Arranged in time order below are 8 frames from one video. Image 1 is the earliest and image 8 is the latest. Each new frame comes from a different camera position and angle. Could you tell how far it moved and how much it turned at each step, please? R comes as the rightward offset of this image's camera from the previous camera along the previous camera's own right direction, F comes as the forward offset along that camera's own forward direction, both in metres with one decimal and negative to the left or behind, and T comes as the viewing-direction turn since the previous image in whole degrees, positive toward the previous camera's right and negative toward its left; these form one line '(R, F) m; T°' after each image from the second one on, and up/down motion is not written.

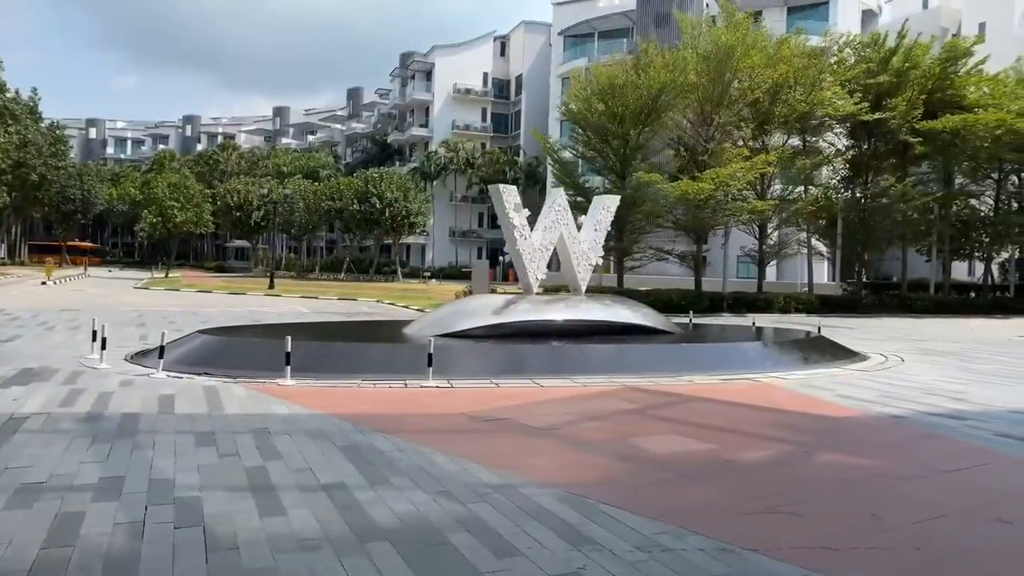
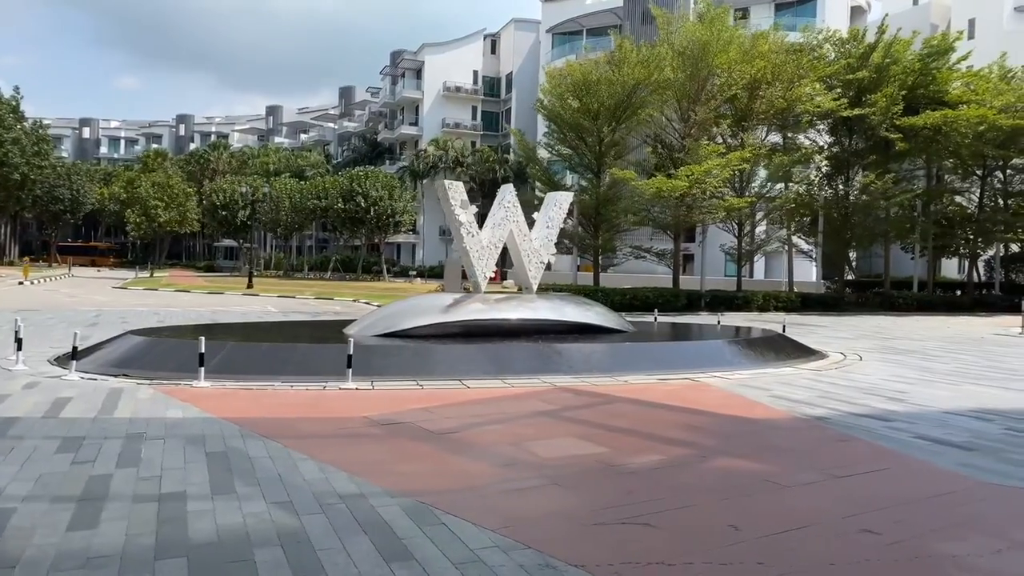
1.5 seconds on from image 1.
(+1.1, +0.3) m; 0°
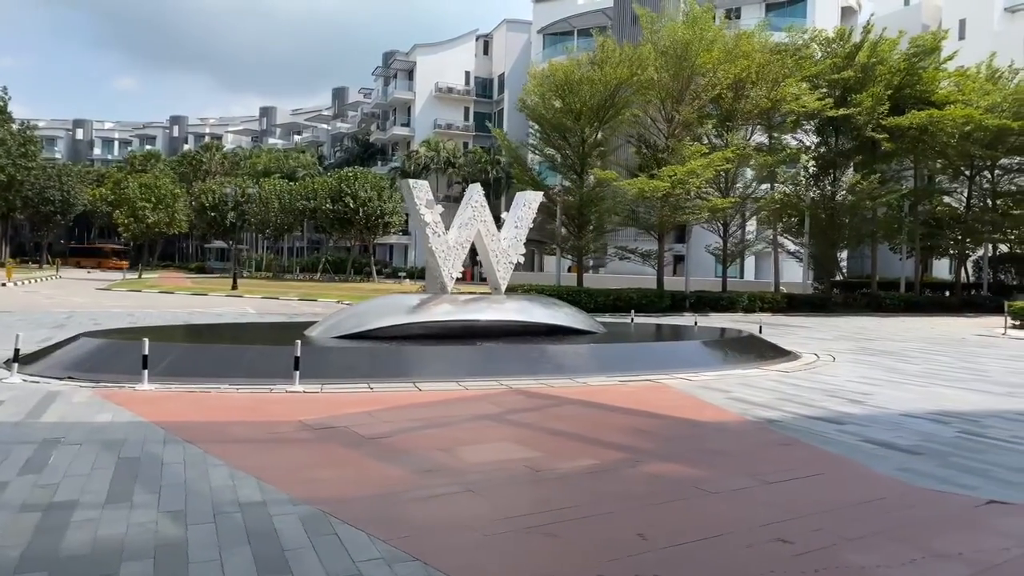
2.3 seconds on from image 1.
(+0.6, +0.2) m; 0°
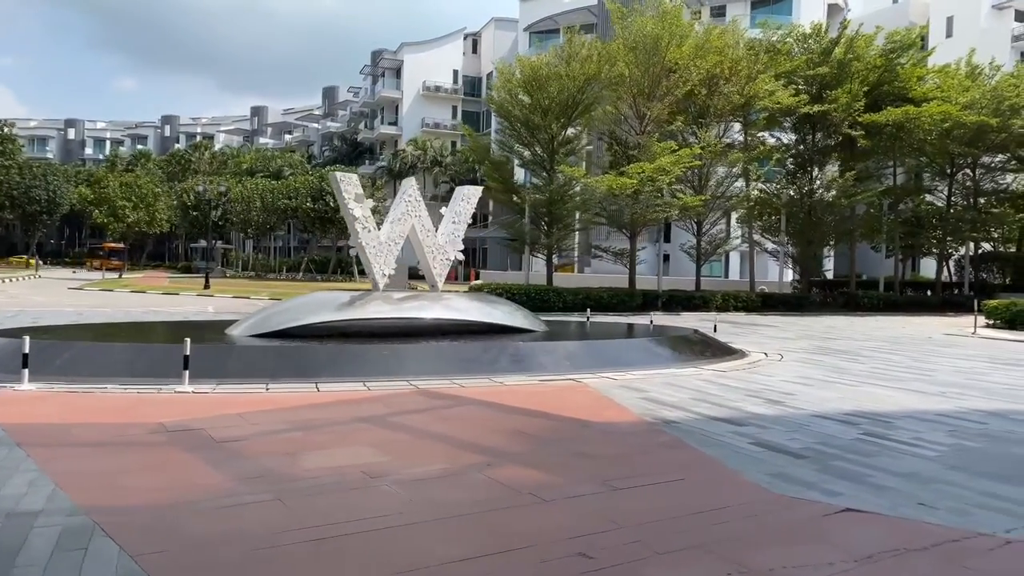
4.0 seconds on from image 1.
(+1.3, +0.4) m; 0°
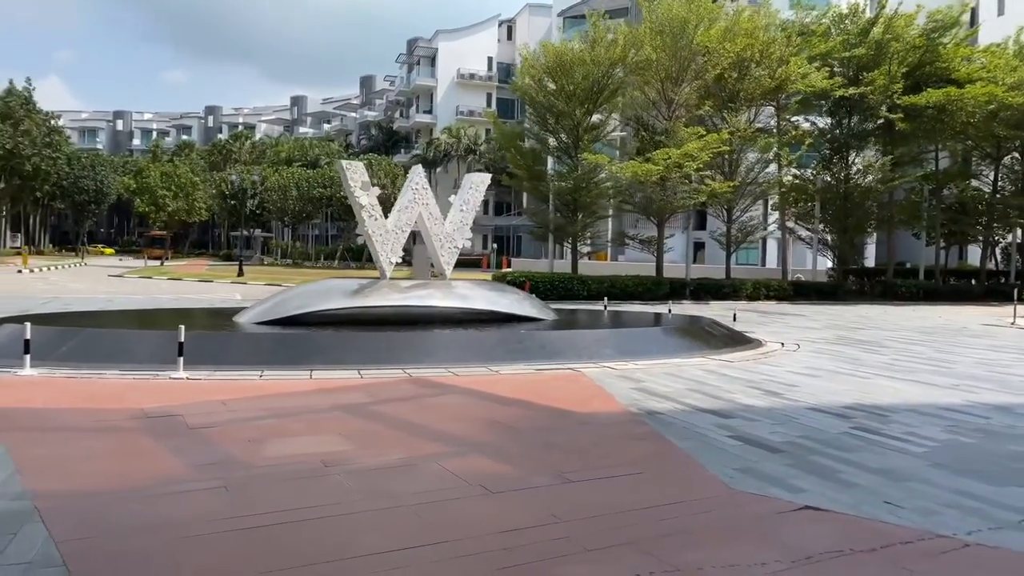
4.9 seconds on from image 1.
(+0.7, +0.1) m; -3°
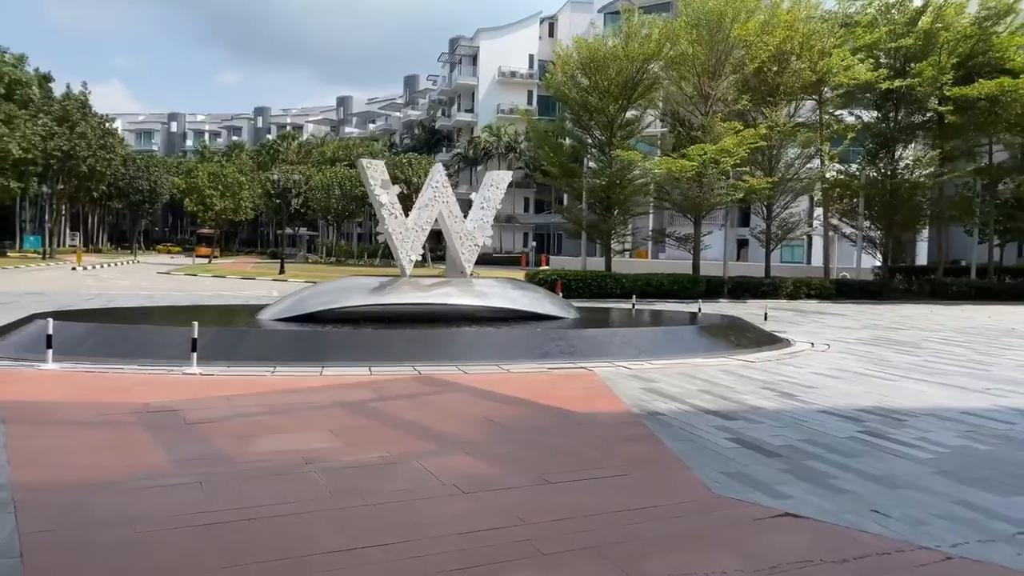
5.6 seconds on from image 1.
(+0.5, +0.1) m; -4°
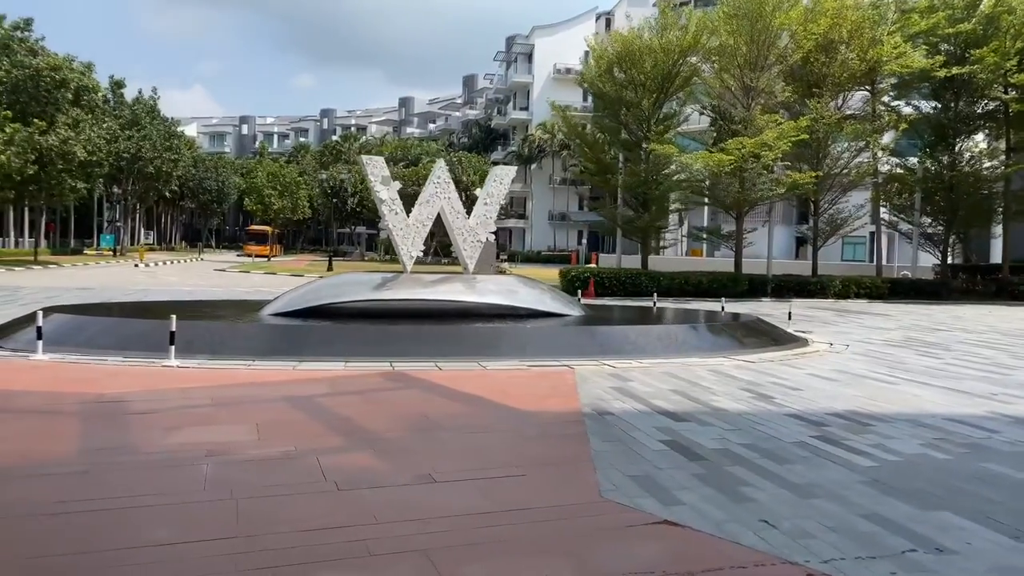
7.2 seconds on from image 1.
(+1.3, +0.2) m; -5°
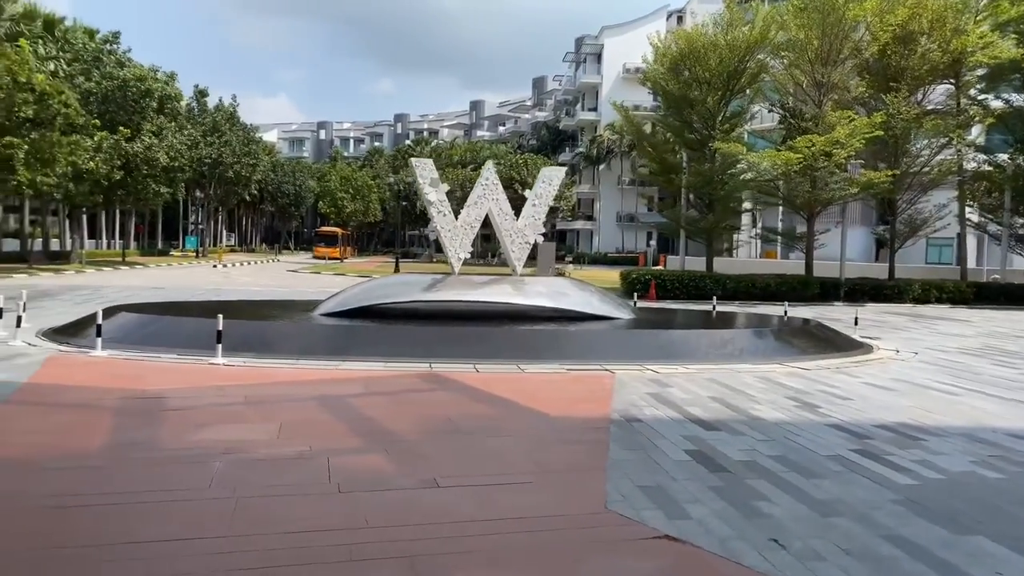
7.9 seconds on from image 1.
(+0.5, +0.1) m; -6°
